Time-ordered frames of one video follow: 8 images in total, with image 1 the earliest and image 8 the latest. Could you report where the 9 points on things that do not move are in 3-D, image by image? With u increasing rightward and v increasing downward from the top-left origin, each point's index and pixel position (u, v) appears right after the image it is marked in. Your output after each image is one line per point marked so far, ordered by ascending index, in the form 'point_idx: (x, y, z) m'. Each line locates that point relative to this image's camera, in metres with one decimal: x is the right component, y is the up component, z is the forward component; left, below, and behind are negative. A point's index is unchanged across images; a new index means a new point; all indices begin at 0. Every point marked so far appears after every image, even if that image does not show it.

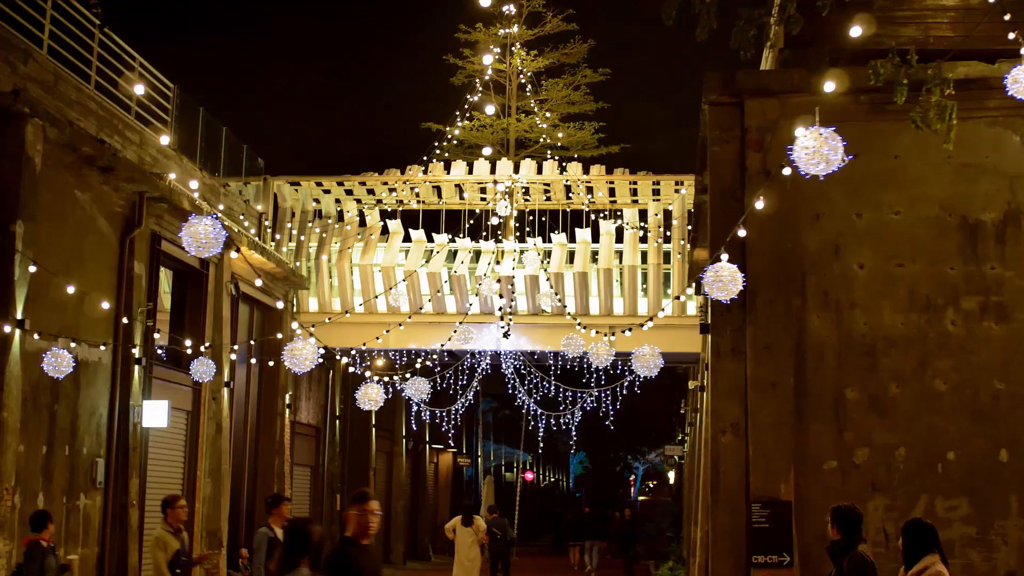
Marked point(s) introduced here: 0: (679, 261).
0: (+2.1, +0.3, +16.6) m
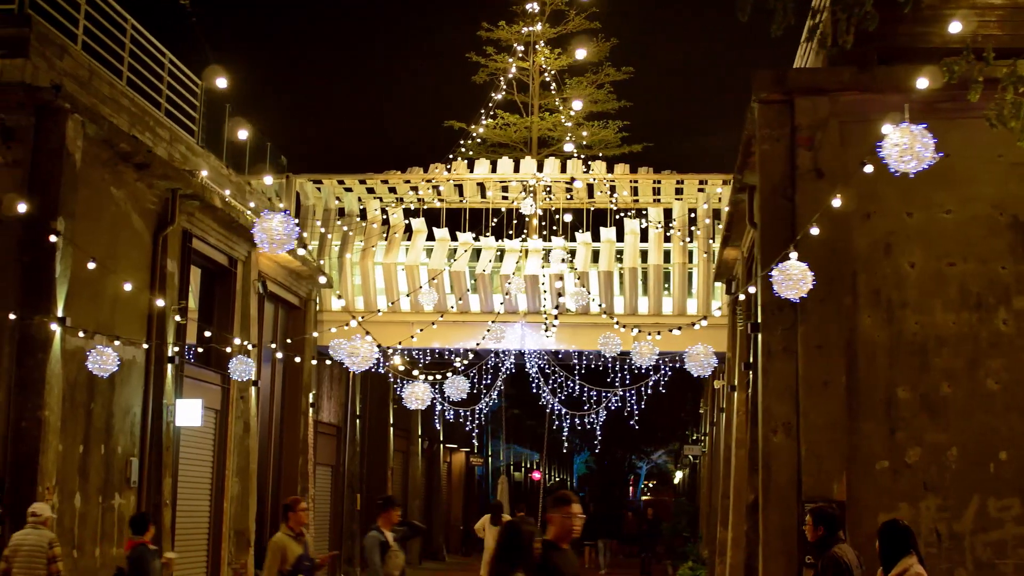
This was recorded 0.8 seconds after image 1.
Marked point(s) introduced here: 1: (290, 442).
0: (+2.4, +0.3, +16.6) m
1: (-2.7, -1.9, +16.4) m
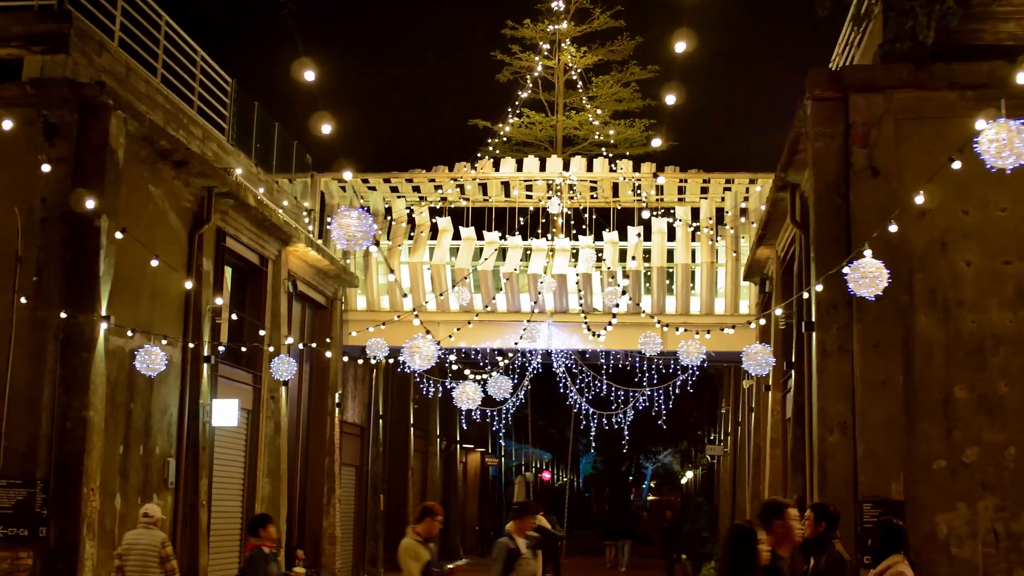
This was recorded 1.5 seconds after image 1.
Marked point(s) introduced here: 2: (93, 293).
0: (+2.7, +0.3, +16.5) m
1: (-2.4, -1.9, +16.3) m
2: (-3.2, 0.0, +10.3) m
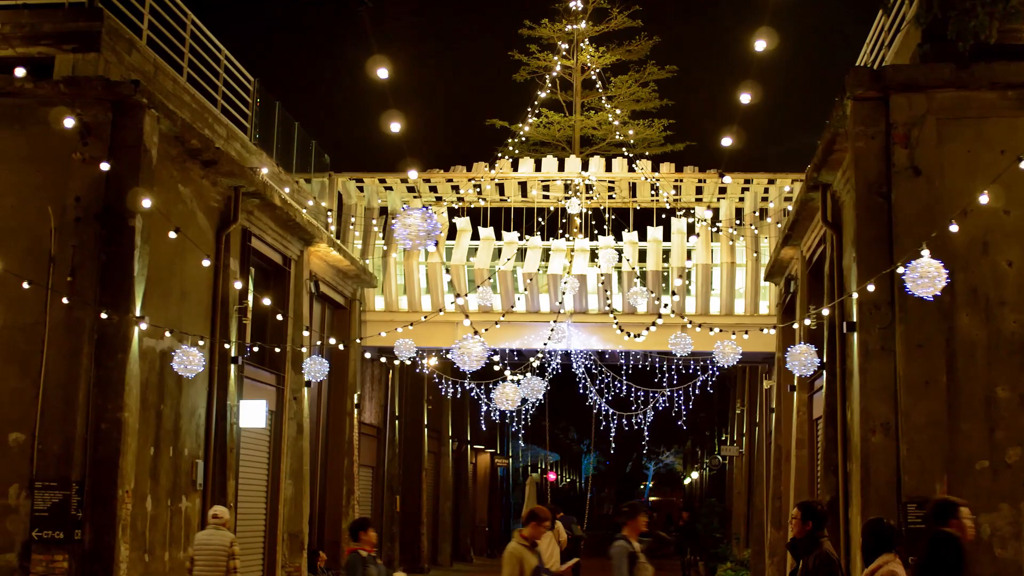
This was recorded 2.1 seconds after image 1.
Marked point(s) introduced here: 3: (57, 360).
0: (+3.0, +0.3, +16.5) m
1: (-2.1, -1.9, +16.2) m
2: (-2.9, 0.0, +10.2) m
3: (-3.4, -0.5, +10.1) m
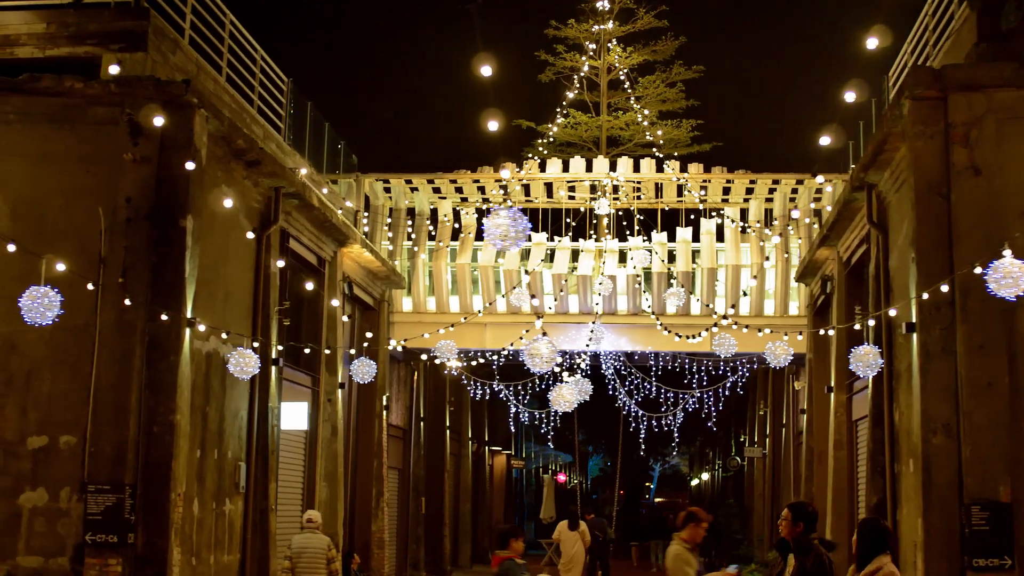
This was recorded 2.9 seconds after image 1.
0: (+3.3, +0.3, +16.4) m
1: (-1.8, -1.9, +16.1) m
2: (-2.5, 0.0, +10.1) m
3: (-3.0, -0.6, +10.0) m
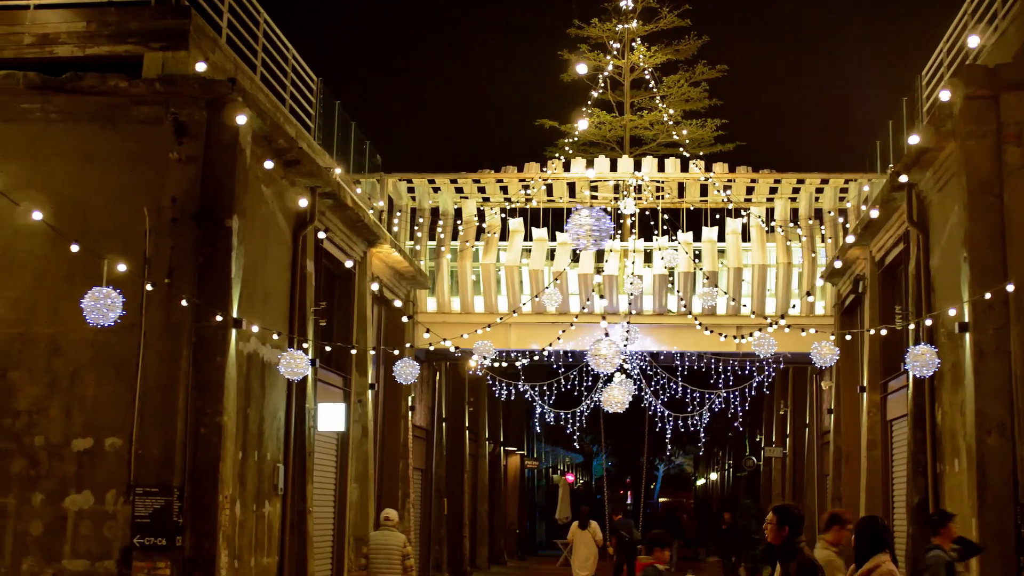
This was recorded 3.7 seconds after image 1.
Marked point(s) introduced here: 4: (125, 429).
0: (+3.7, +0.3, +16.4) m
1: (-1.4, -1.9, +16.0) m
2: (-2.2, -0.1, +10.1) m
3: (-2.7, -0.6, +9.9) m
4: (-2.9, -1.0, +9.9) m
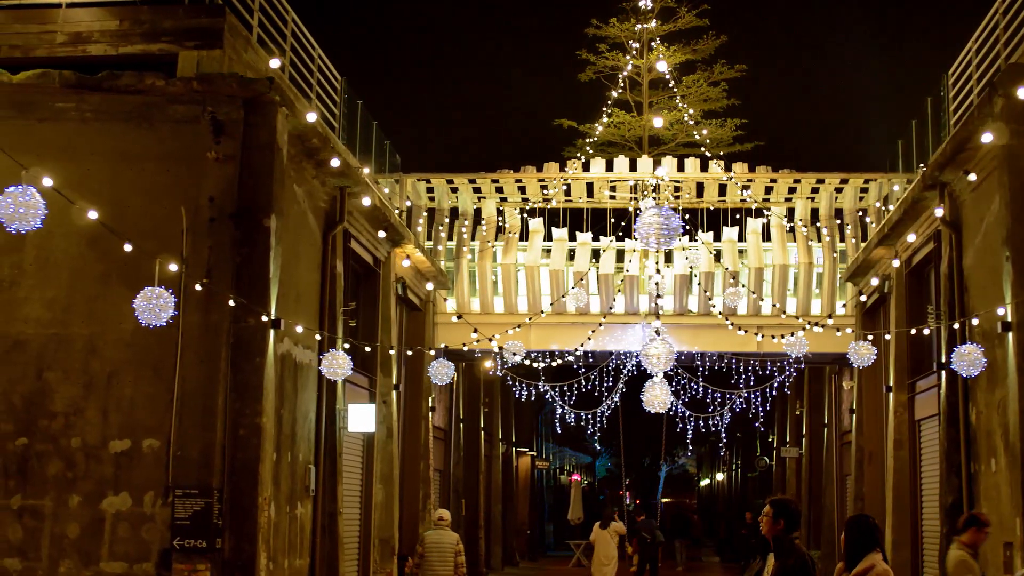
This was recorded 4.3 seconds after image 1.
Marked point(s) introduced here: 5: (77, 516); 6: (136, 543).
0: (+3.9, +0.3, +16.4) m
1: (-1.2, -1.9, +16.0) m
2: (-1.9, -0.1, +10.0) m
3: (-2.4, -0.6, +9.9) m
4: (-2.6, -1.0, +9.8) m
5: (-3.2, -1.7, +9.7) m
6: (-2.7, -1.8, +9.6) m
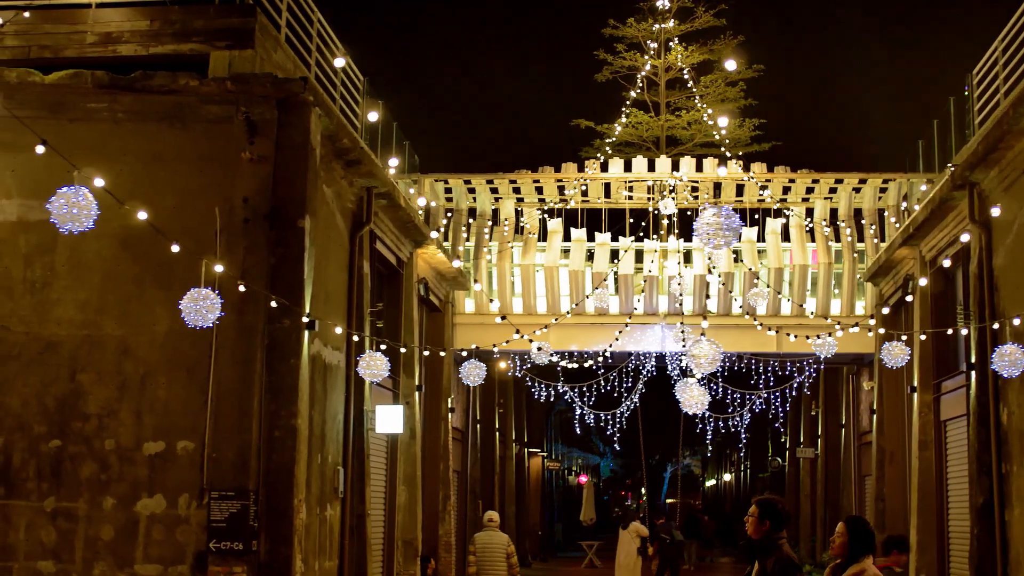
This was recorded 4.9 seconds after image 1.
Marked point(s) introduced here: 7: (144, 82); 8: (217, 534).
0: (+4.1, +0.3, +16.3) m
1: (-1.0, -1.9, +15.9) m
2: (-1.6, -0.1, +9.9) m
3: (-2.1, -0.6, +9.8) m
4: (-2.3, -1.0, +9.8) m
5: (-2.9, -1.7, +9.7) m
6: (-2.4, -1.8, +9.6) m
7: (-2.7, +1.5, +9.9) m
8: (-2.1, -1.7, +9.5) m
